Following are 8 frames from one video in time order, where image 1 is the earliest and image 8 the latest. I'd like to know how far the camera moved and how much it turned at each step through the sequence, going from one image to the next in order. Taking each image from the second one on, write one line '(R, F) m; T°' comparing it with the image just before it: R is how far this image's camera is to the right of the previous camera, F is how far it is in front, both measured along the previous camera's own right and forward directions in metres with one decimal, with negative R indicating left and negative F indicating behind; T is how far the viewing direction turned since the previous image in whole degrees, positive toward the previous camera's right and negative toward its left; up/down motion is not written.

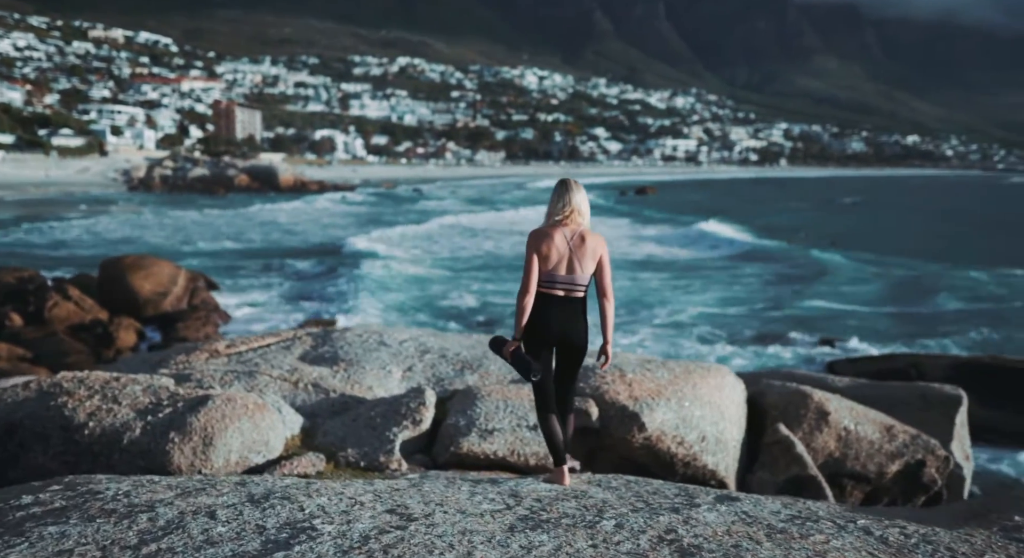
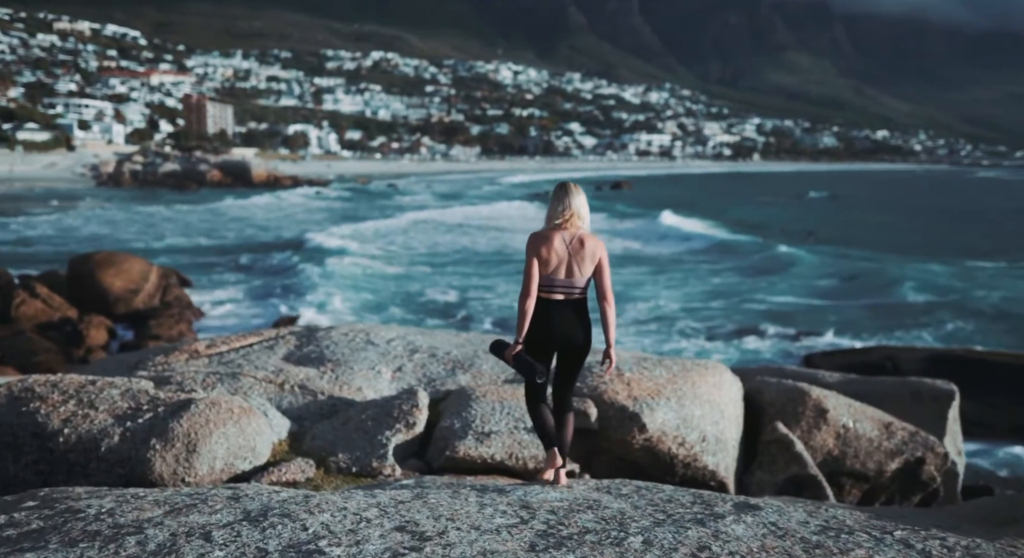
(-0.1, +0.2) m; +2°
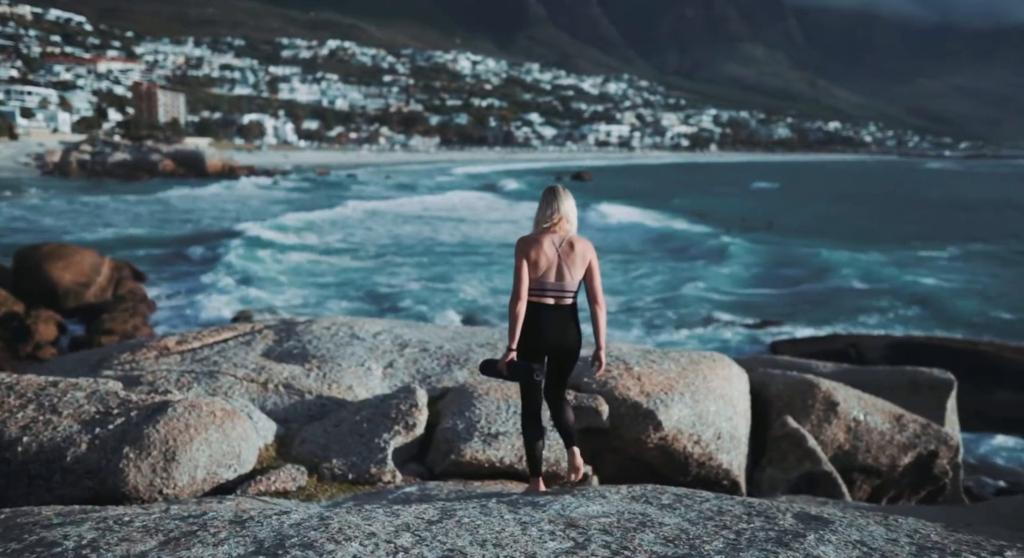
(-0.3, +0.4) m; +3°
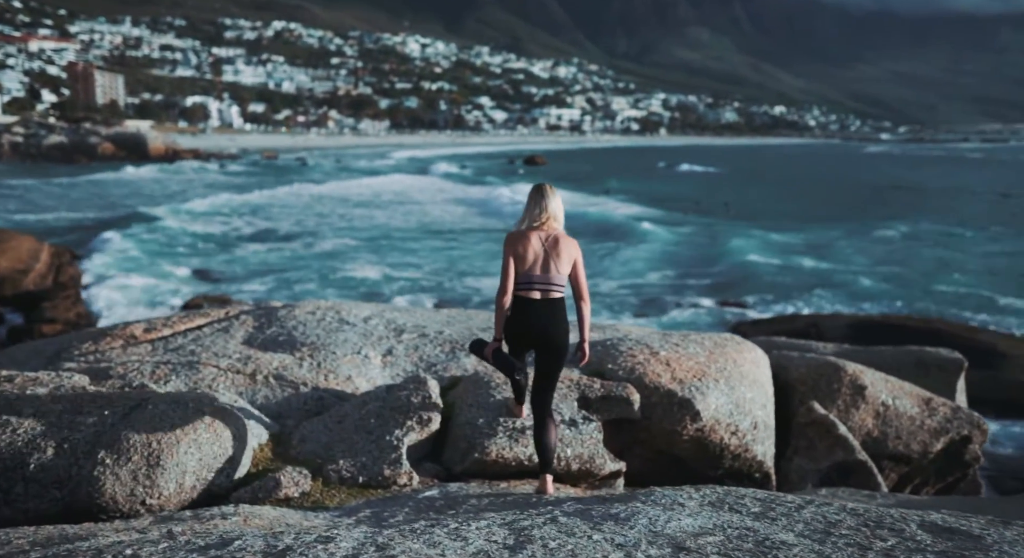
(-0.4, +0.5) m; +3°
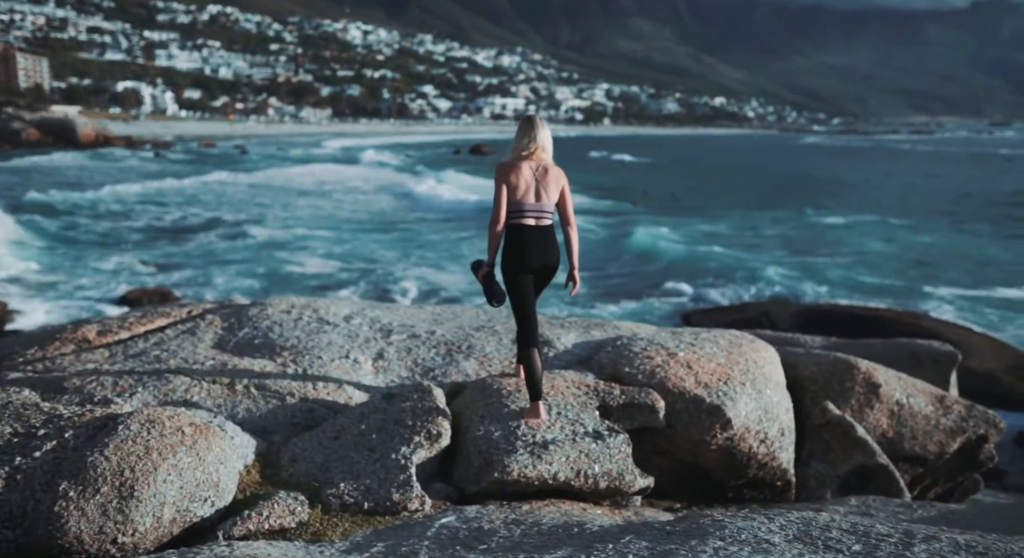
(-0.3, +0.4) m; +4°
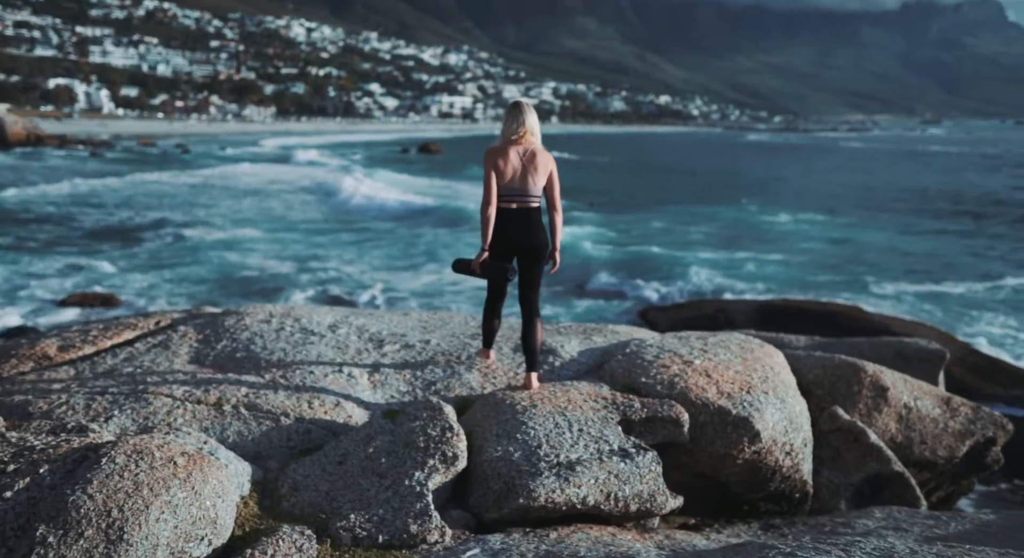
(-0.3, +0.3) m; +3°
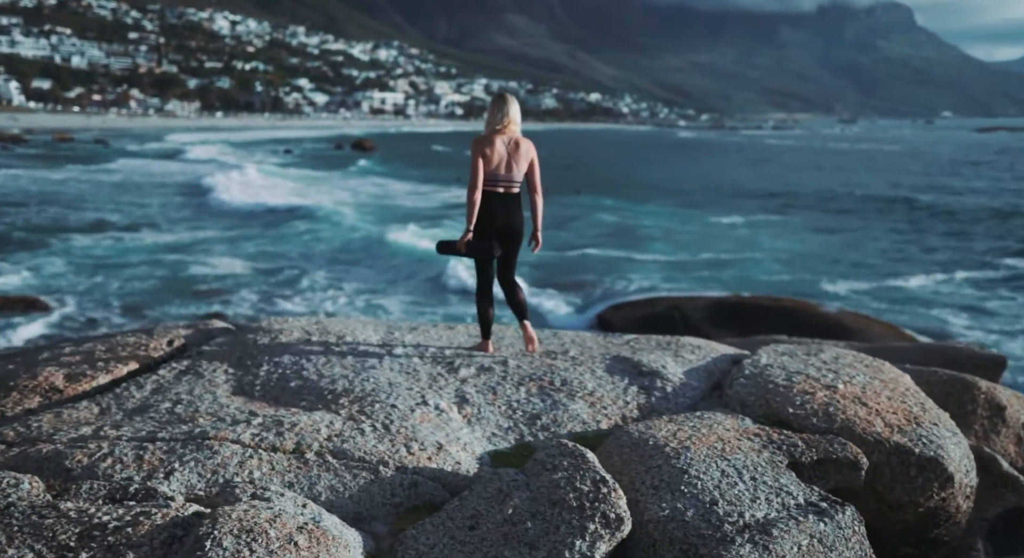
(-0.8, +0.7) m; +4°
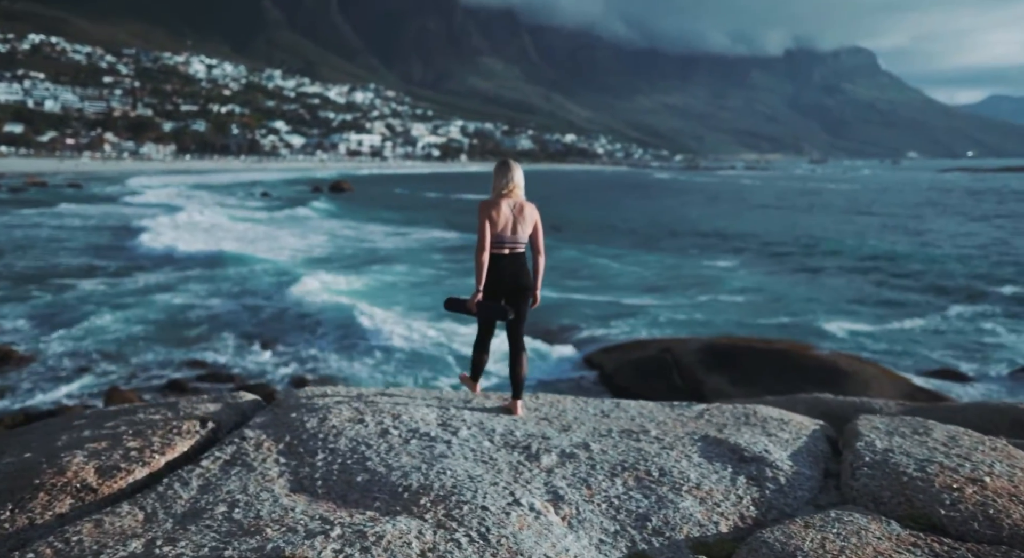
(-0.5, +0.4) m; +1°
